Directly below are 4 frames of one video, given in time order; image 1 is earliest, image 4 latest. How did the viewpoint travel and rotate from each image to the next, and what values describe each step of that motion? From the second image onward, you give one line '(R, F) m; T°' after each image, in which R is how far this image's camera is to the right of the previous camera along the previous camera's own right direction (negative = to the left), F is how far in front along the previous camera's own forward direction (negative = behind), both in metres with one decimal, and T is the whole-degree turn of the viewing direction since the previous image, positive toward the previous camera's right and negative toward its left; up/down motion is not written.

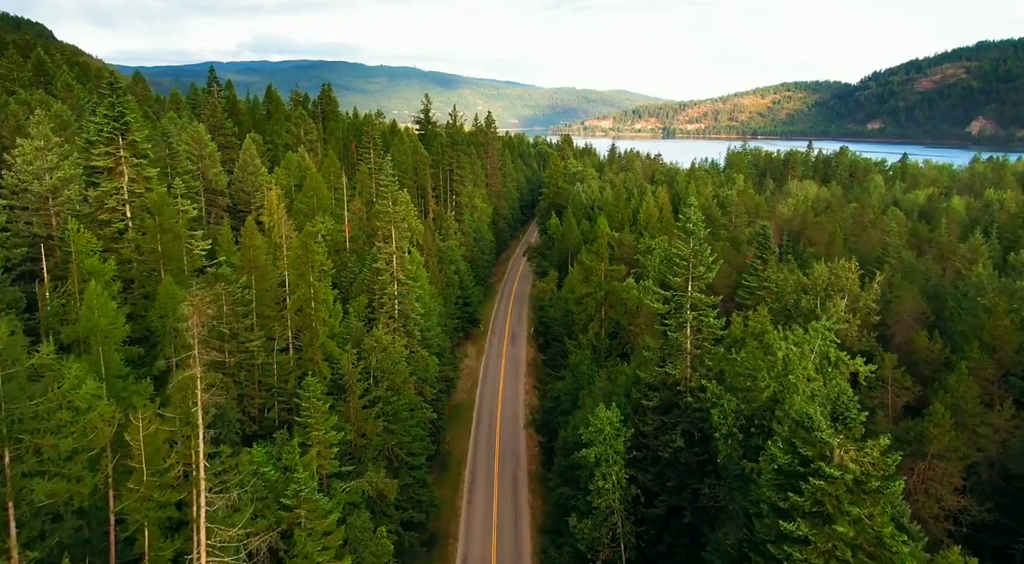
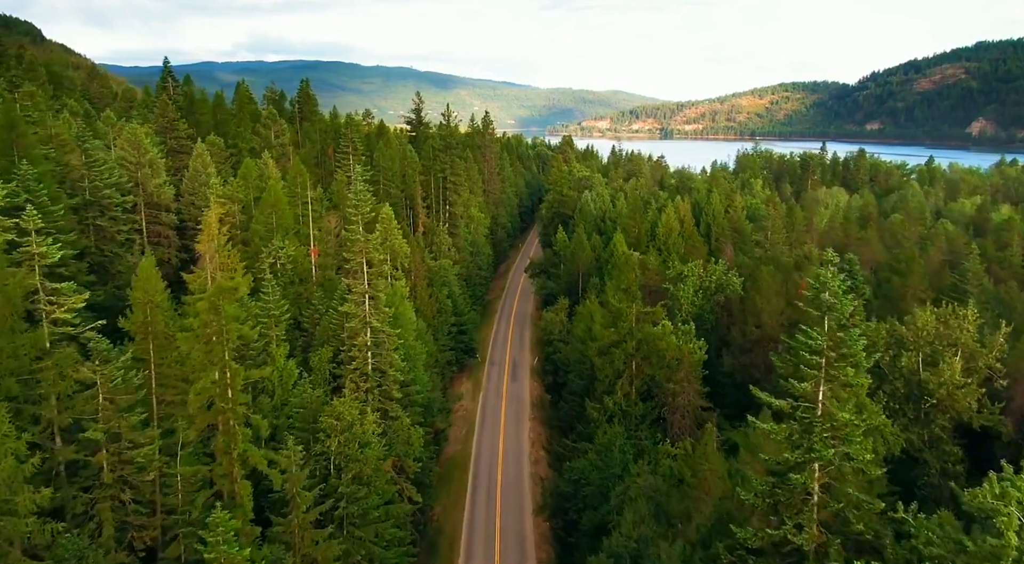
(-0.6, +11.8) m; 0°
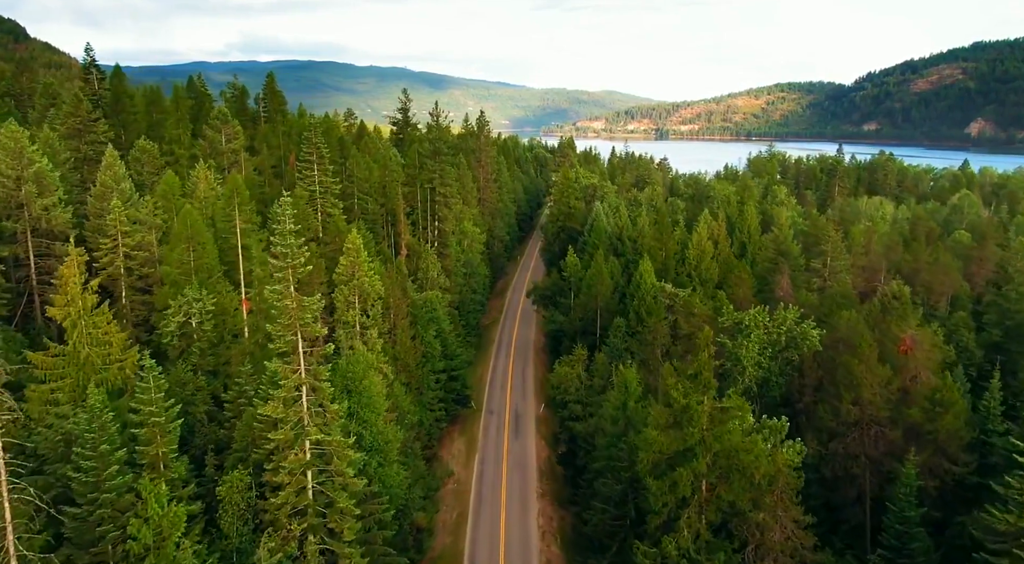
(-0.7, +14.1) m; 0°
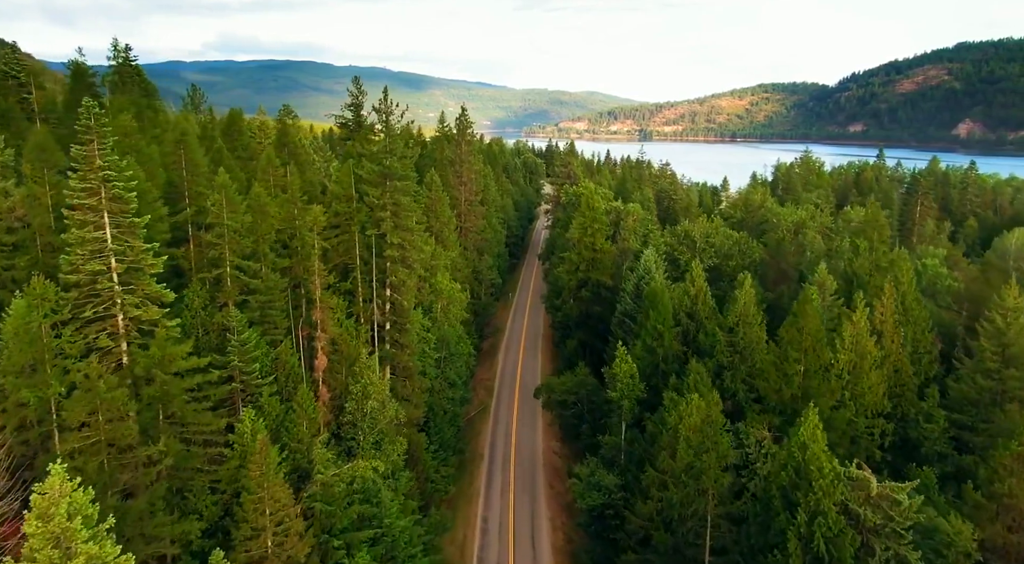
(-1.5, +32.2) m; +2°
